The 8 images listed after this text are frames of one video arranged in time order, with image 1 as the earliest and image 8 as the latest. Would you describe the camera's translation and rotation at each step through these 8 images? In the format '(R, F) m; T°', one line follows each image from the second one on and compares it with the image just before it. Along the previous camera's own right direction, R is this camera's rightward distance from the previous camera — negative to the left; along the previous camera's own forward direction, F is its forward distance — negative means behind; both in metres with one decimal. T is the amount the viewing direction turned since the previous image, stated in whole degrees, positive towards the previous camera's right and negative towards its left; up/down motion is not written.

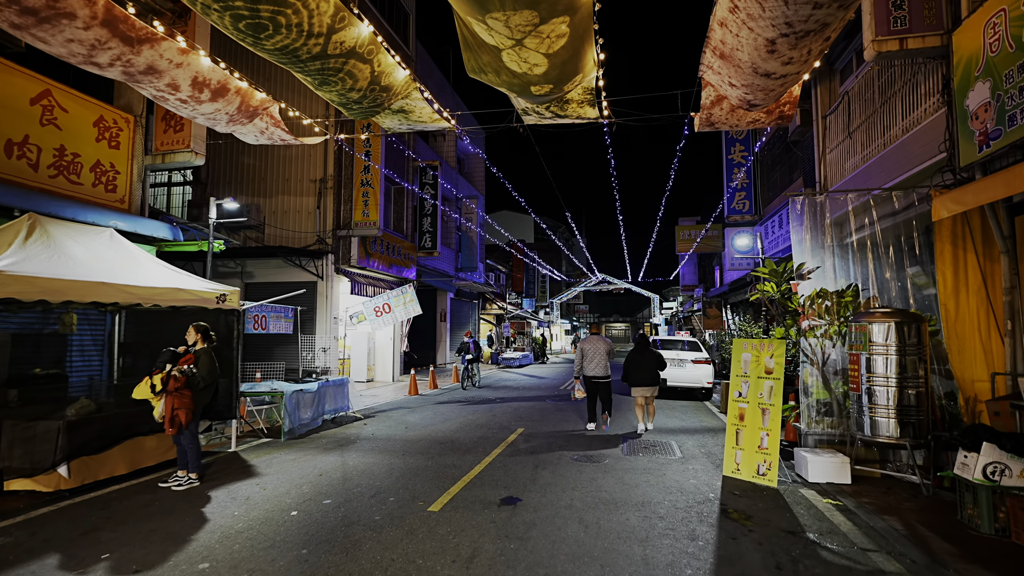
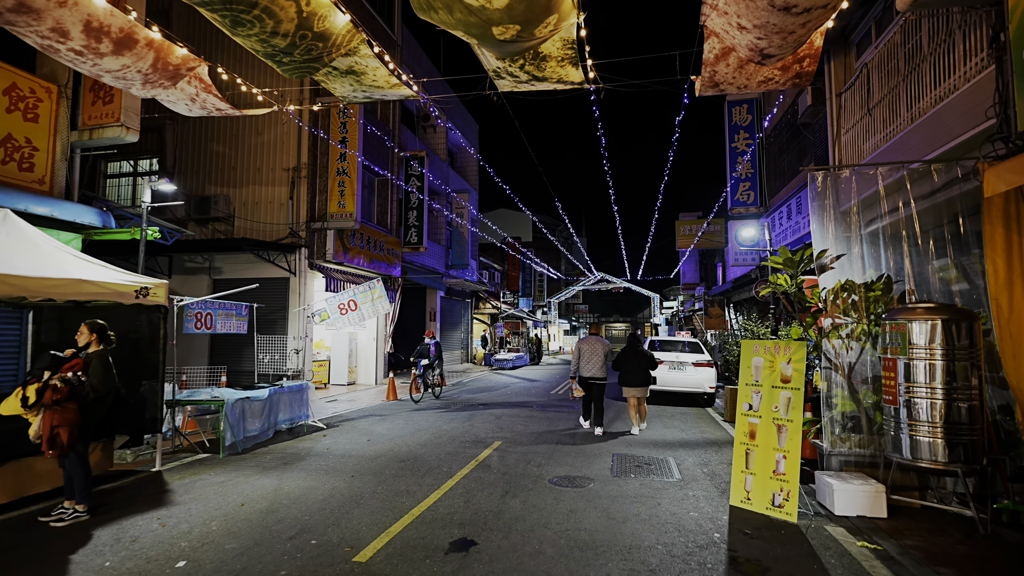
(+0.3, +1.1) m; 0°
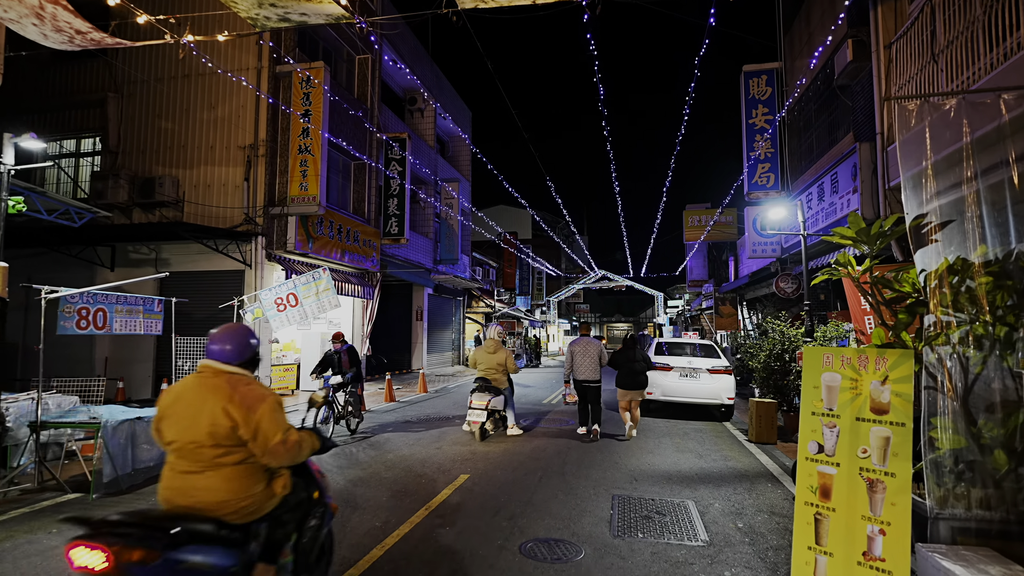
(+0.3, +1.8) m; 0°
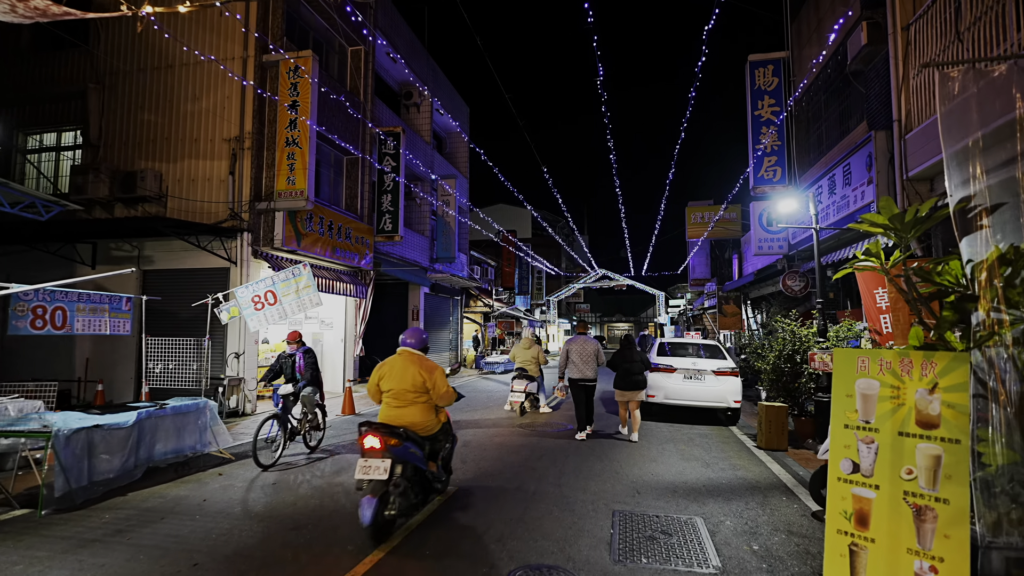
(+0.1, +0.5) m; 0°
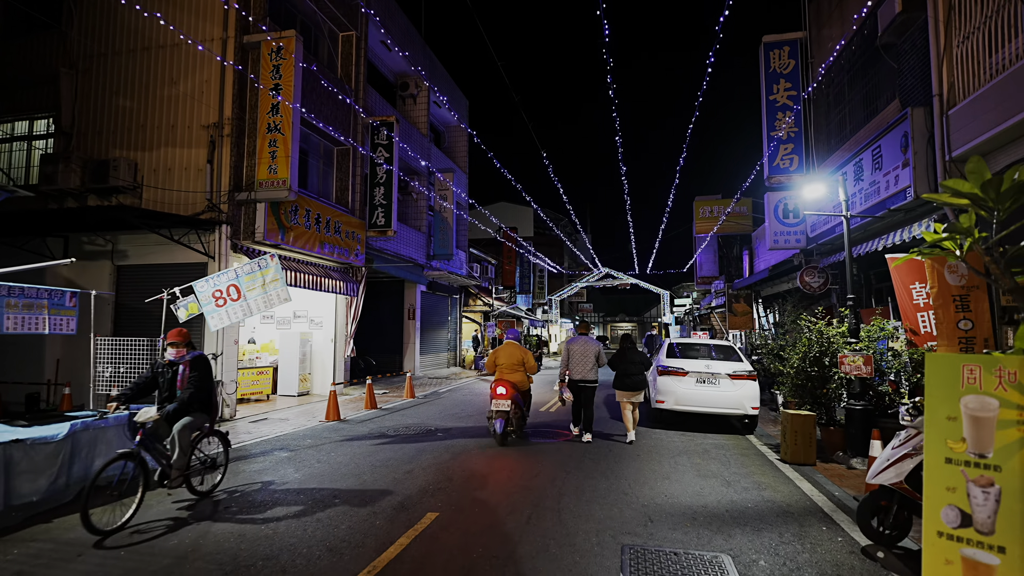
(+0.1, +0.8) m; 0°
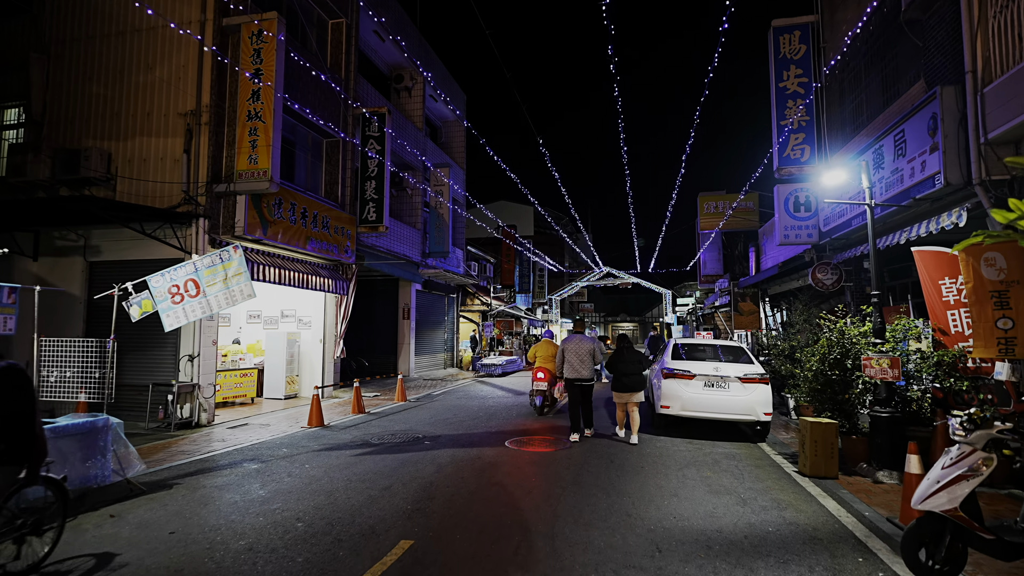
(+0.1, +0.6) m; 0°
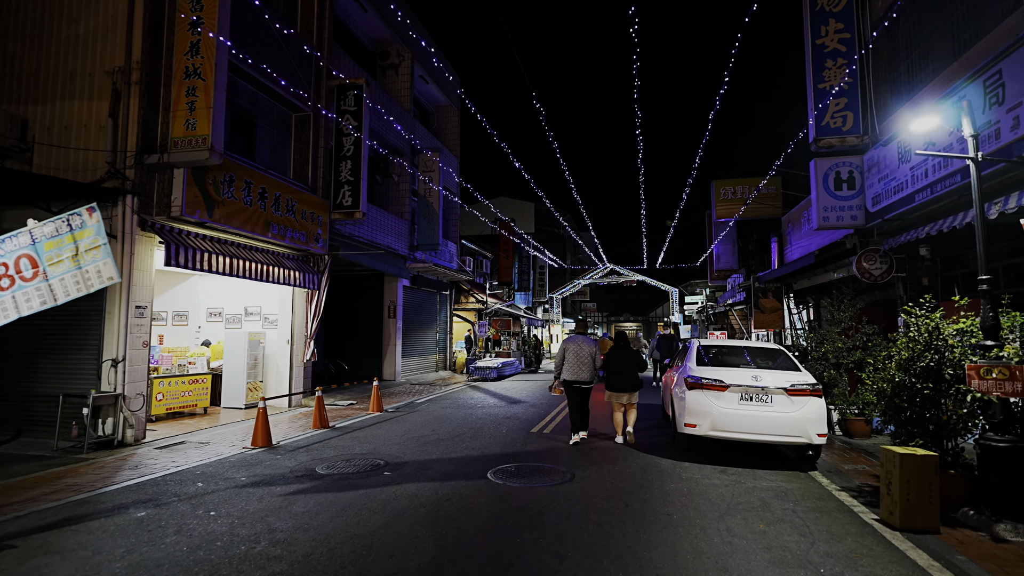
(+0.2, +1.7) m; 0°
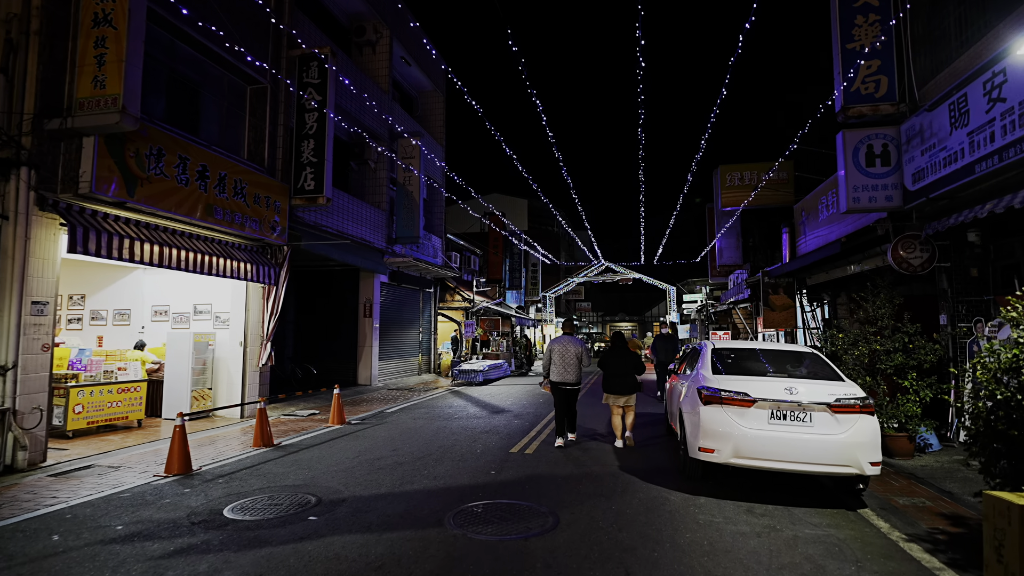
(+0.2, +1.4) m; +1°
